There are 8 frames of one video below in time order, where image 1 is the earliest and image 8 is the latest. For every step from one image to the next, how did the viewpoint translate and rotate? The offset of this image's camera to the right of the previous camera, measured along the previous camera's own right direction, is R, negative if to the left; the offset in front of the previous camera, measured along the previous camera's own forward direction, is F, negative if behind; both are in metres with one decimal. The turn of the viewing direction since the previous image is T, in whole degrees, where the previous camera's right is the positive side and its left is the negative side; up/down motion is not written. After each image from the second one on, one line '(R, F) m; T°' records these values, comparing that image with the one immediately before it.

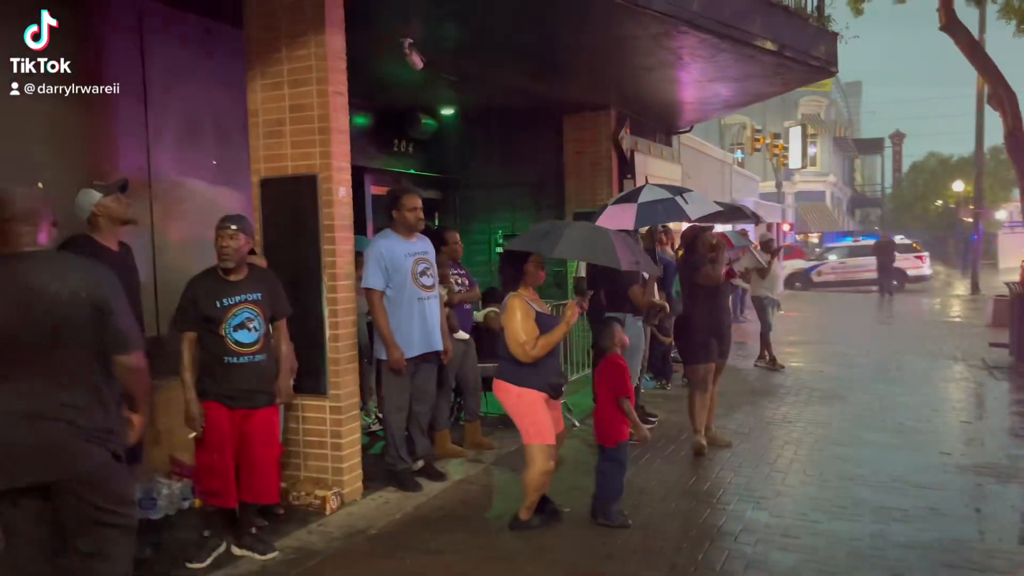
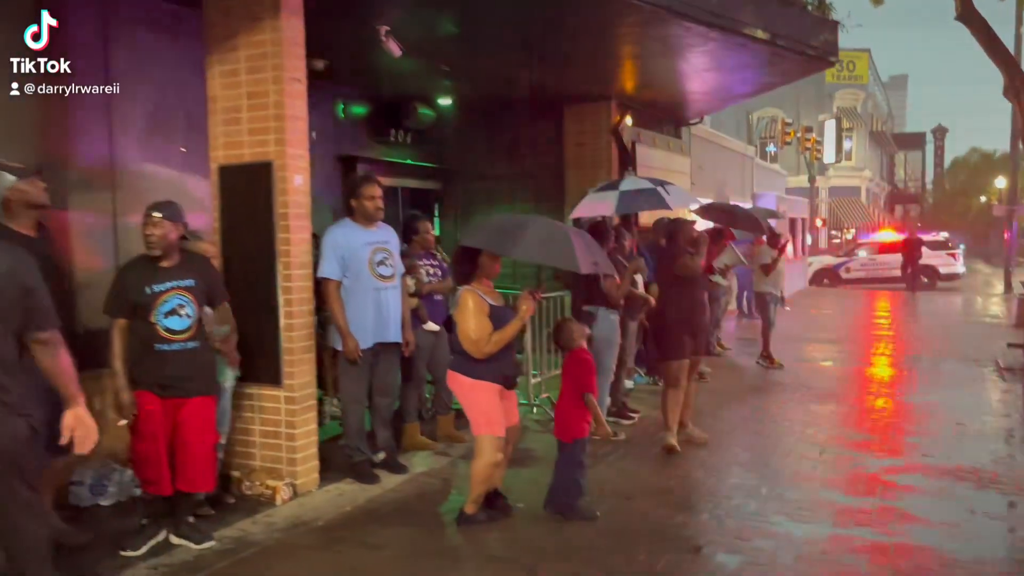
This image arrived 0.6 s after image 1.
(+0.5, +0.1) m; -2°
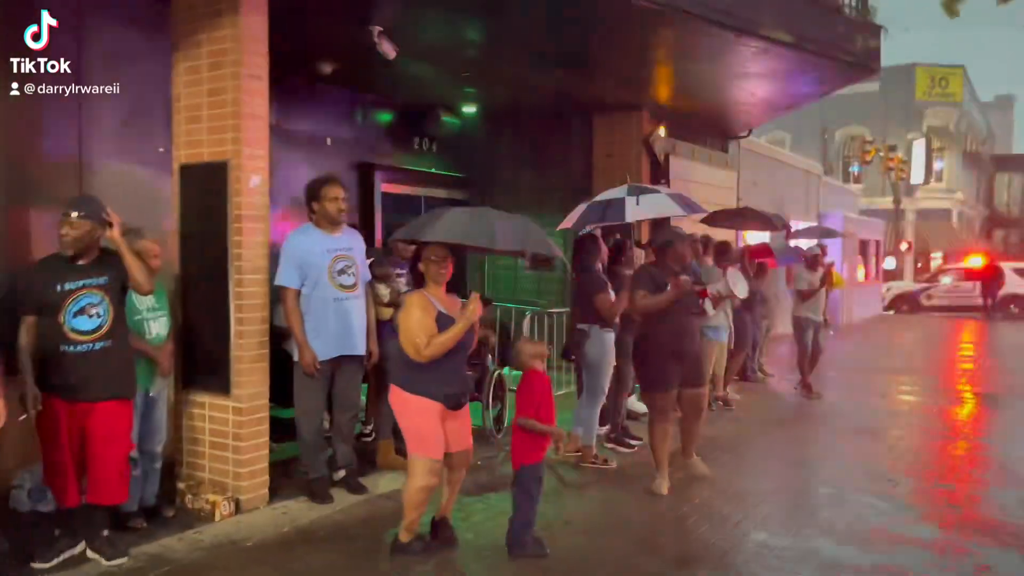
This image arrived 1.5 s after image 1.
(+0.7, +0.4) m; -5°
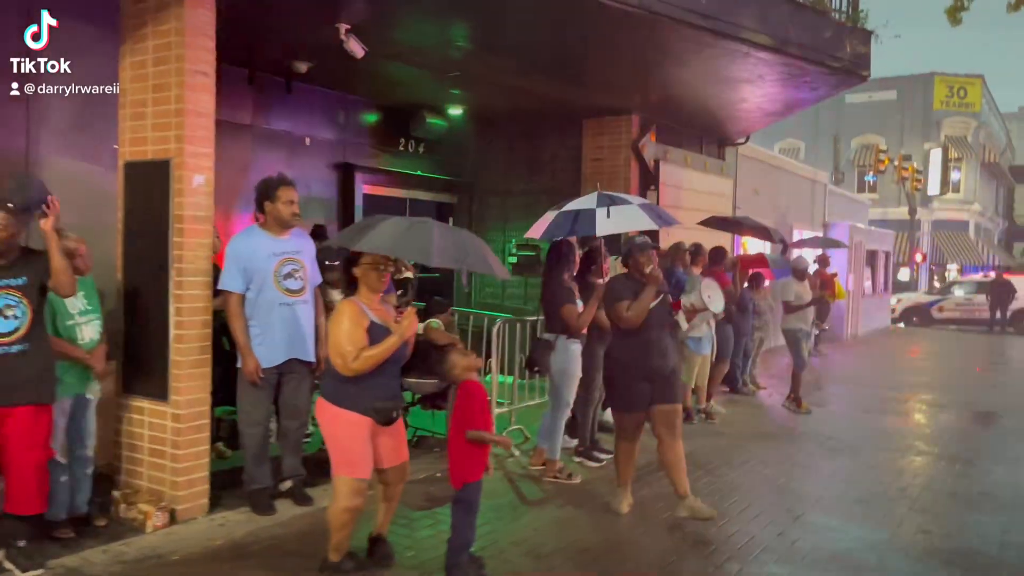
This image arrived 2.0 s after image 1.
(+0.4, +0.2) m; -1°
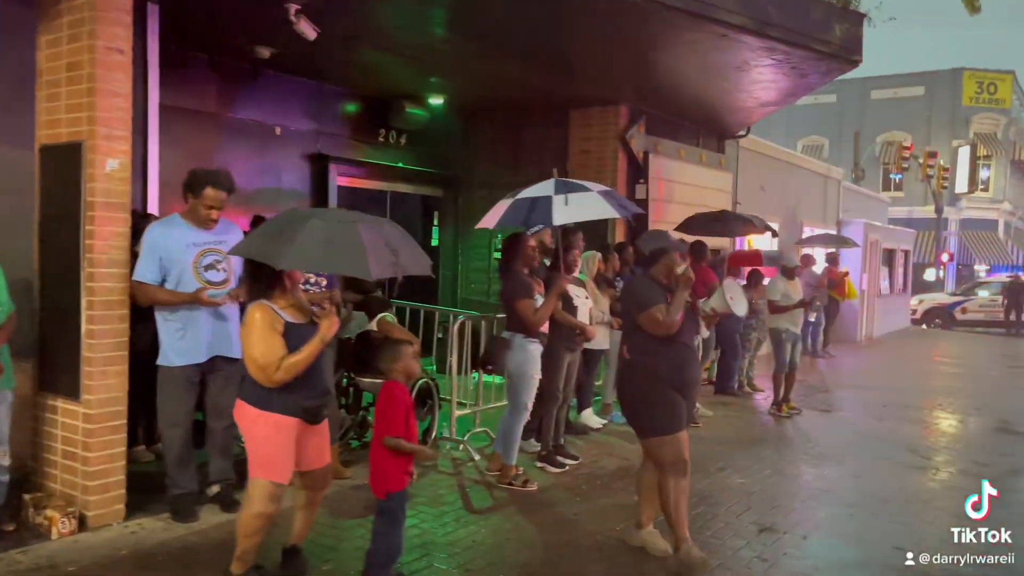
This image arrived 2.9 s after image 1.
(+0.5, +0.3) m; -2°
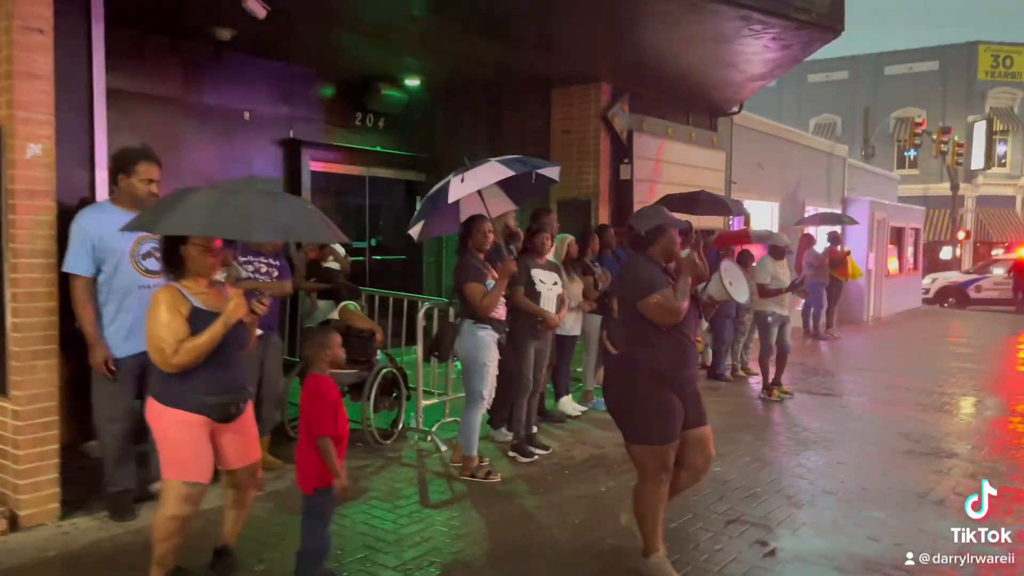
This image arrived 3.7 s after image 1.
(+0.4, +0.2) m; -1°
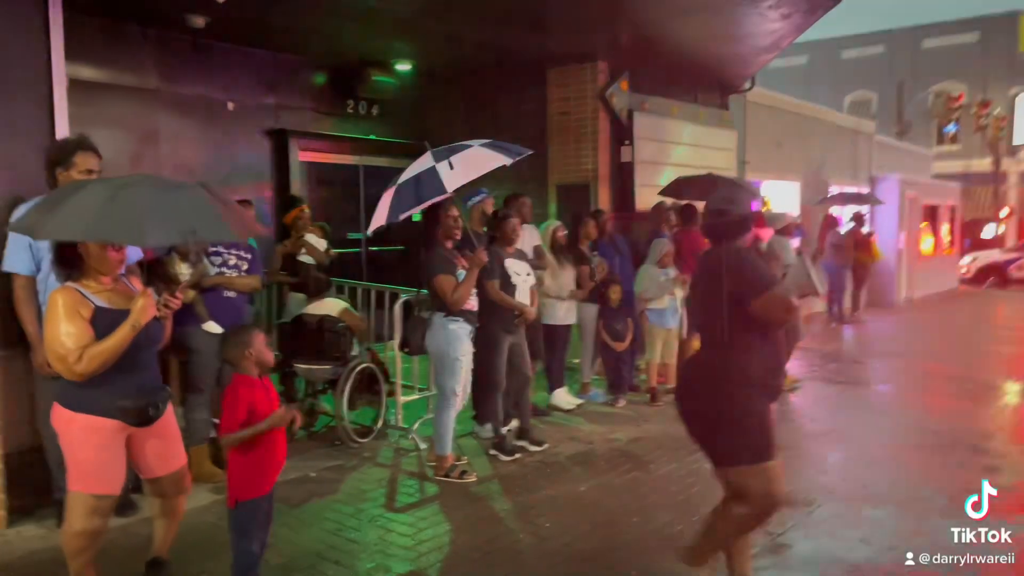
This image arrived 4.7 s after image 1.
(+0.4, +0.3) m; -3°
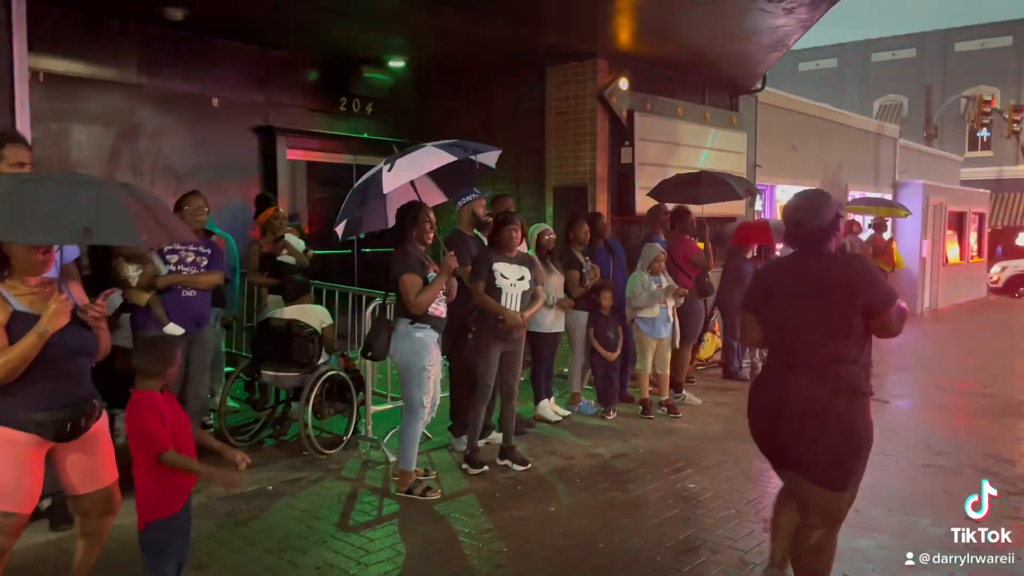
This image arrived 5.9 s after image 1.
(+0.3, +0.3) m; -2°
